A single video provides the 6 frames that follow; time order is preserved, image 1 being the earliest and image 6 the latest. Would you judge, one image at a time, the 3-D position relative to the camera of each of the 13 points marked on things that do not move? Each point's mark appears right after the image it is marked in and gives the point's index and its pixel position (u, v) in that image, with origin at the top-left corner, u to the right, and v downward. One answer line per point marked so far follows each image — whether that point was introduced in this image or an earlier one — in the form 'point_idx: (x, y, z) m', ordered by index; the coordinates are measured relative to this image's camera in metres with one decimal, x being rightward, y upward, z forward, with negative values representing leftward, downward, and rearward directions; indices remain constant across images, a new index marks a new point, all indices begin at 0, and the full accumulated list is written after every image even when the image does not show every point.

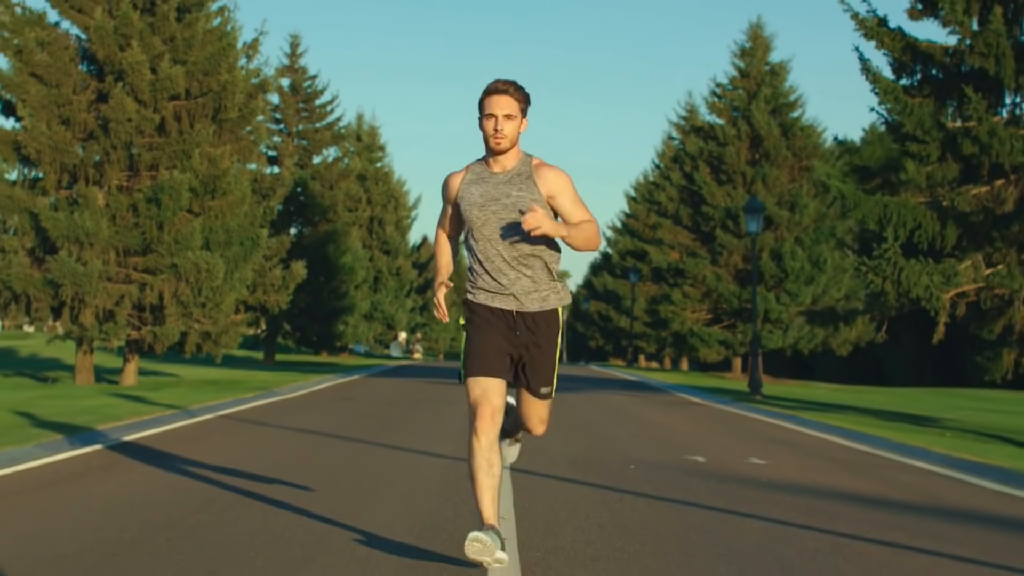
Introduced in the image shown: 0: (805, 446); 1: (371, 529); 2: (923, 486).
0: (+3.2, -1.7, +13.3) m
1: (-0.9, -1.6, +7.5) m
2: (+3.3, -1.6, +9.8) m
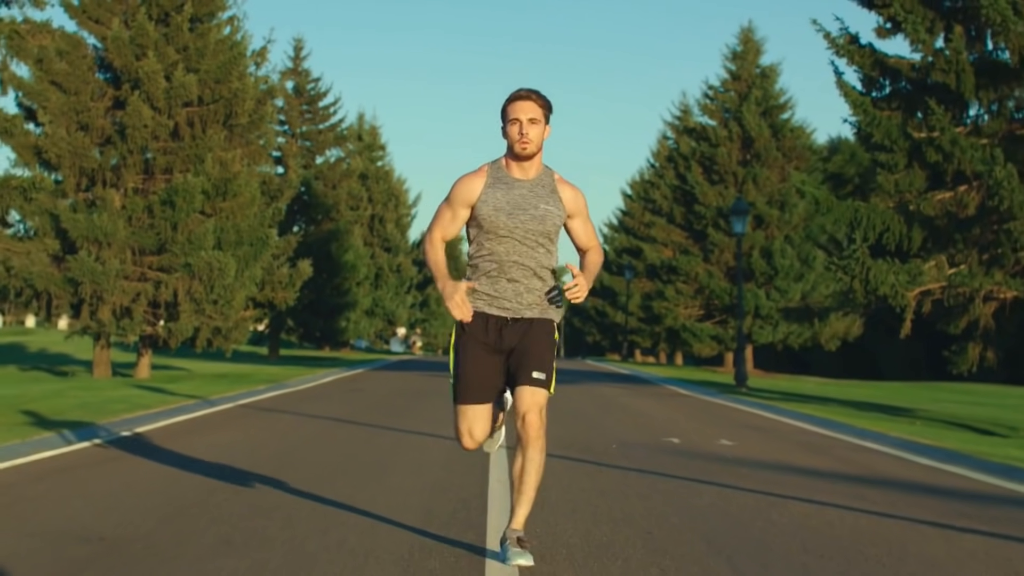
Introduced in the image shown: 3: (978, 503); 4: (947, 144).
0: (+3.1, -1.7, +14.7) m
1: (-0.9, -1.6, +8.9) m
2: (+3.3, -1.6, +11.2) m
3: (+3.2, -1.5, +8.4) m
4: (+6.8, +2.2, +19.0) m
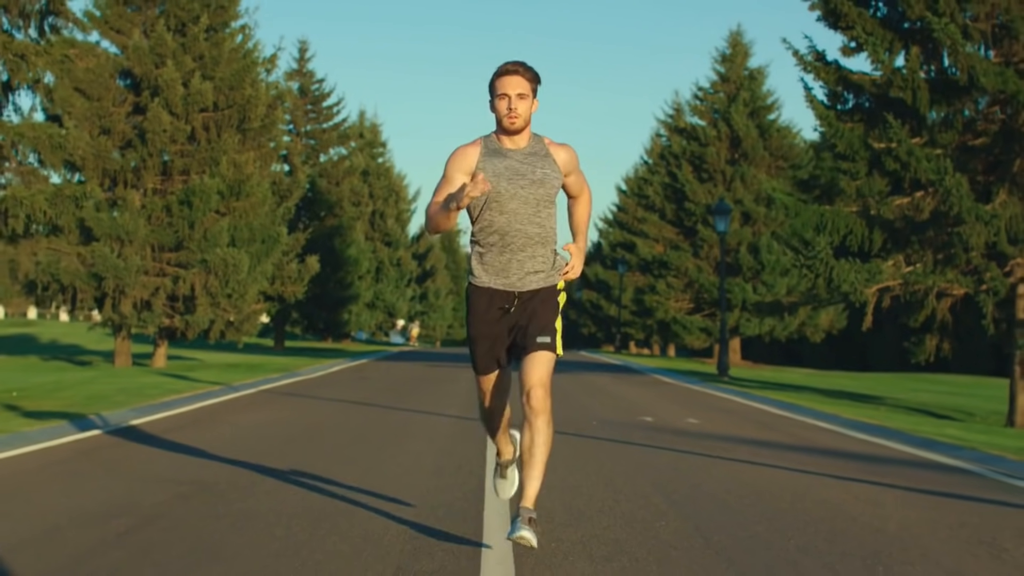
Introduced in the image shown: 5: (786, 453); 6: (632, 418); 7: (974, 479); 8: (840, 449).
0: (+3.1, -1.7, +16.6) m
1: (-0.9, -1.6, +10.9) m
2: (+3.2, -1.6, +13.1) m
3: (+3.2, -1.5, +10.3) m
4: (+6.7, +2.3, +20.9) m
5: (+2.5, -1.5, +11.0) m
6: (+1.4, -1.6, +14.6) m
7: (+3.6, -1.5, +9.4) m
8: (+3.1, -1.5, +11.6) m
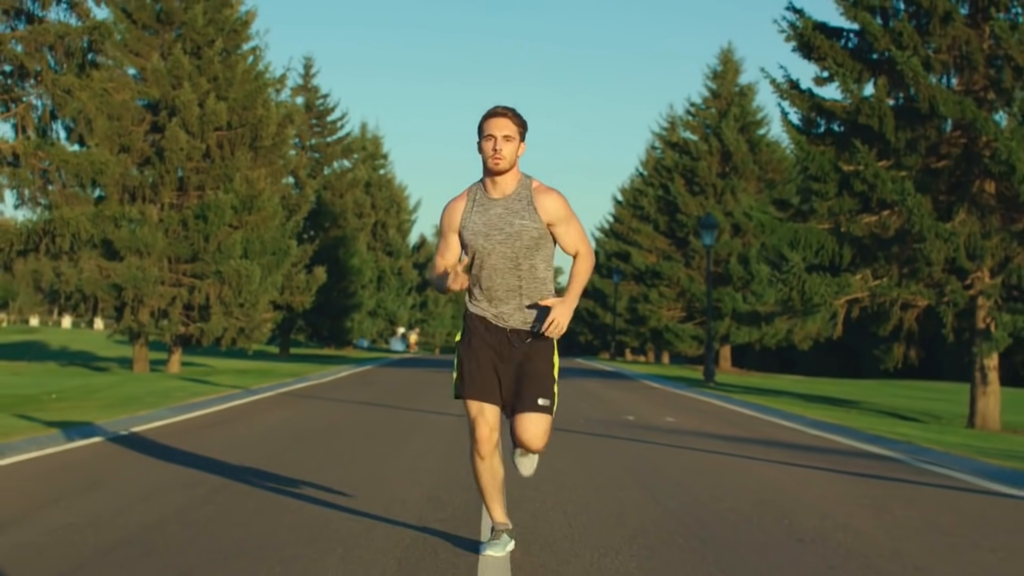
0: (+3.0, -1.9, +18.3) m
1: (-1.0, -1.7, +12.6) m
2: (+3.2, -1.7, +14.8) m
3: (+3.1, -1.6, +12.1) m
4: (+6.7, +2.1, +22.6) m
5: (+2.4, -1.6, +12.7) m
6: (+1.4, -1.7, +16.4) m
7: (+3.5, -1.6, +11.1) m
8: (+3.1, -1.7, +13.4) m
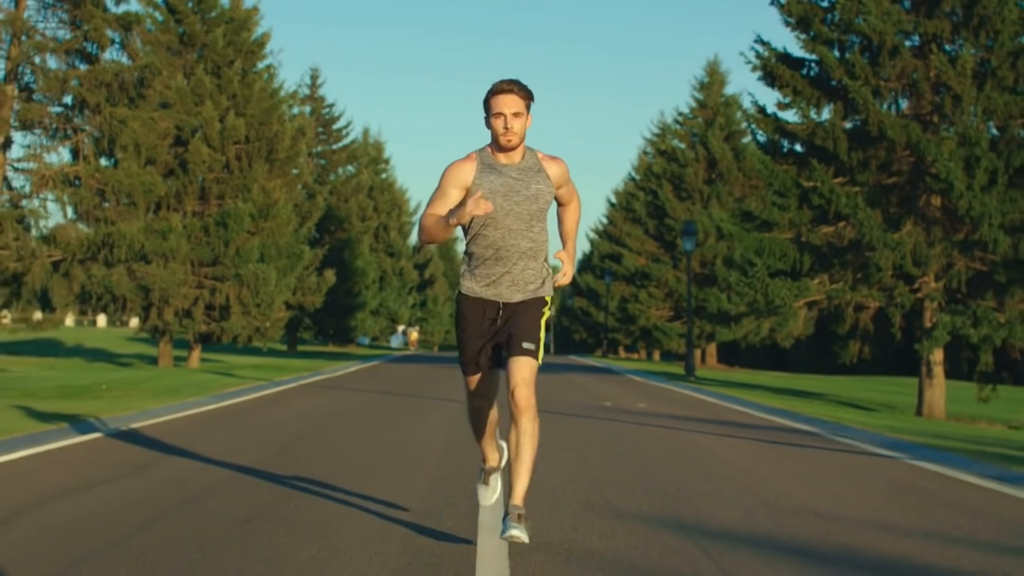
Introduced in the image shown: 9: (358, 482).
0: (+2.9, -1.9, +21.1) m
1: (-1.1, -1.8, +15.4) m
2: (+3.1, -1.8, +17.6) m
3: (+3.1, -1.7, +14.9) m
4: (+6.6, +2.0, +25.4) m
5: (+2.4, -1.7, +15.5) m
6: (+1.3, -1.8, +19.2) m
7: (+3.4, -1.7, +13.9) m
8: (+3.0, -1.8, +16.2) m
9: (-1.3, -1.6, +10.0) m
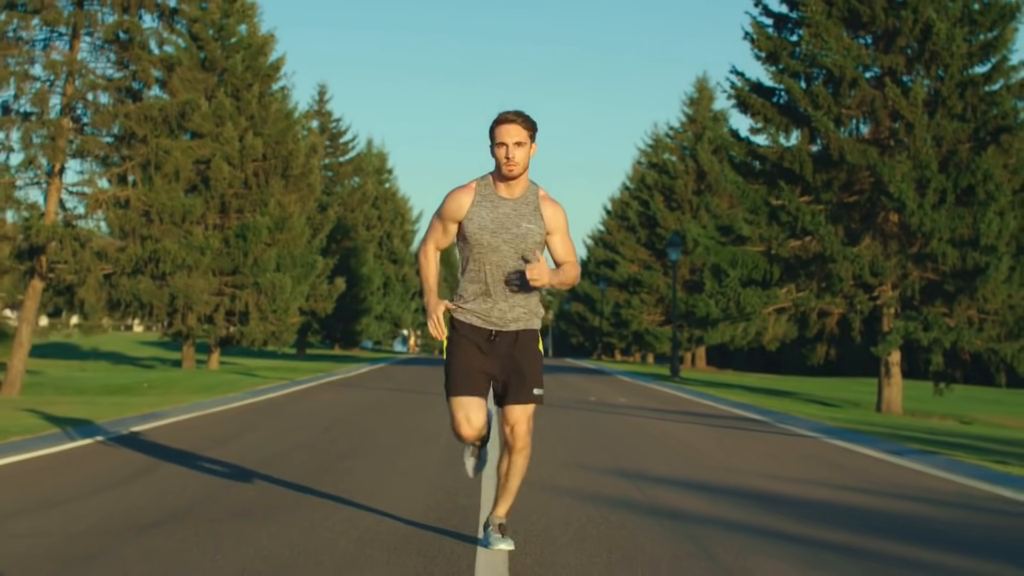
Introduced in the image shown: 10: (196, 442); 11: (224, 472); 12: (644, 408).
0: (+2.9, -2.1, +23.9) m
1: (-1.1, -2.0, +18.2) m
2: (+3.0, -2.0, +20.4) m
3: (+3.0, -1.9, +17.7) m
4: (+6.5, +1.8, +28.2) m
5: (+2.3, -1.9, +18.3) m
6: (+1.3, -2.0, +22.0) m
7: (+3.4, -1.9, +16.7) m
8: (+3.0, -1.9, +18.9) m
9: (-1.3, -1.7, +12.8) m
10: (-3.7, -1.7, +14.5) m
11: (-2.5, -1.6, +10.8) m
12: (+2.1, -1.9, +19.7) m
